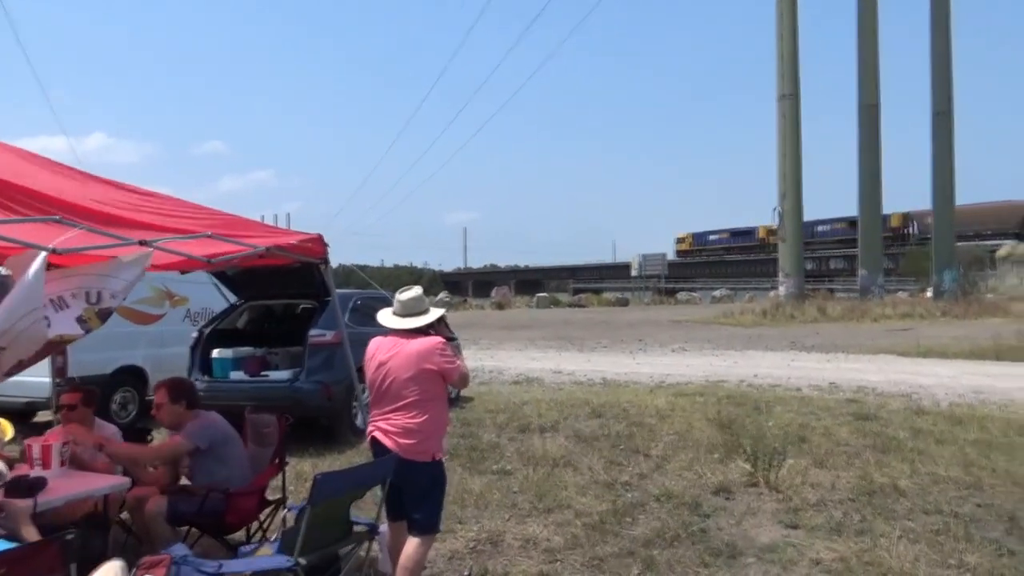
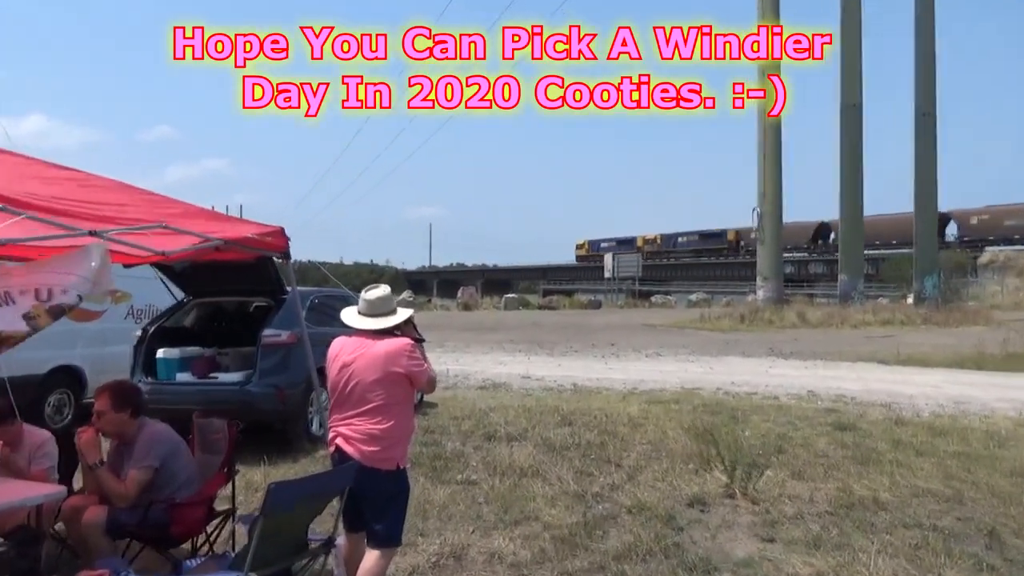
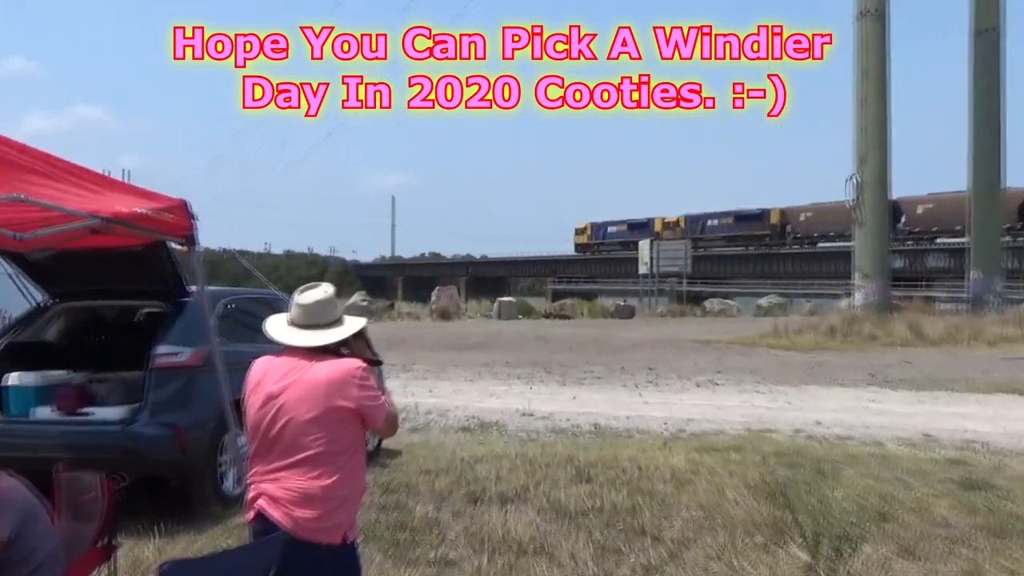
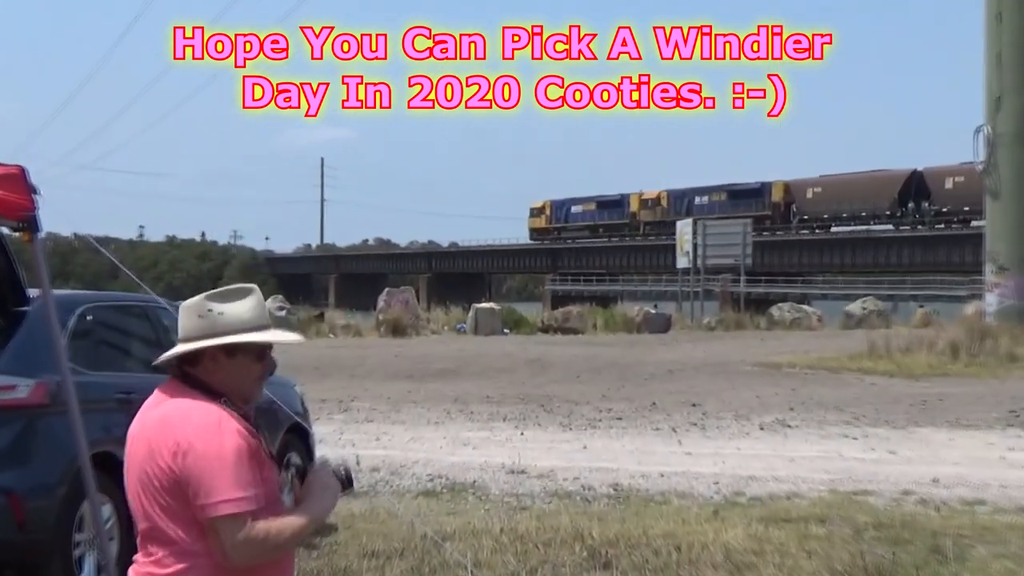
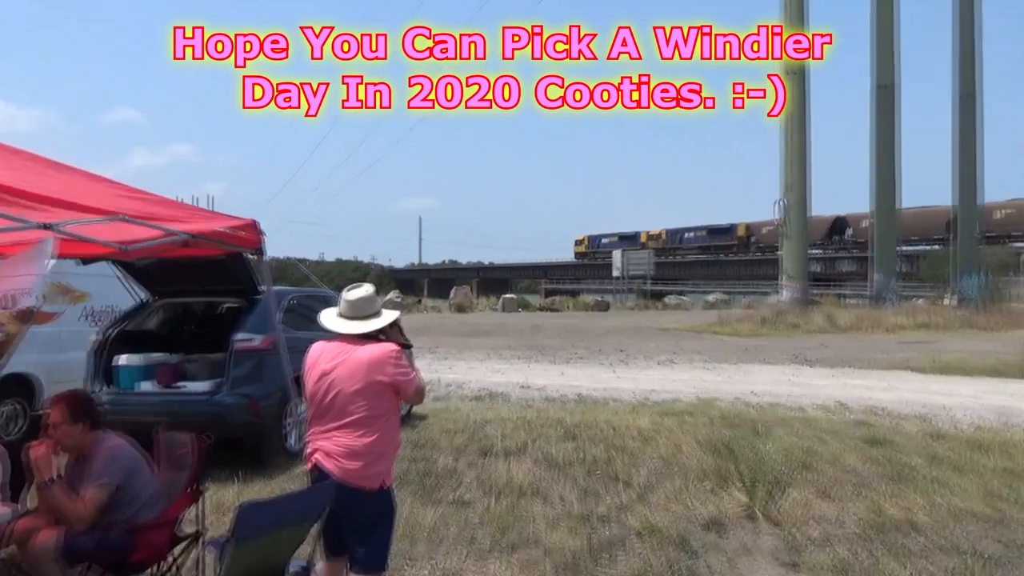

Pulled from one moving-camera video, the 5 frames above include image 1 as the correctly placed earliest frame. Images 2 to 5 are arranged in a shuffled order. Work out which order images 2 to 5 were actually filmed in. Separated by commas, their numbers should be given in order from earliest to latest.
2, 5, 3, 4
